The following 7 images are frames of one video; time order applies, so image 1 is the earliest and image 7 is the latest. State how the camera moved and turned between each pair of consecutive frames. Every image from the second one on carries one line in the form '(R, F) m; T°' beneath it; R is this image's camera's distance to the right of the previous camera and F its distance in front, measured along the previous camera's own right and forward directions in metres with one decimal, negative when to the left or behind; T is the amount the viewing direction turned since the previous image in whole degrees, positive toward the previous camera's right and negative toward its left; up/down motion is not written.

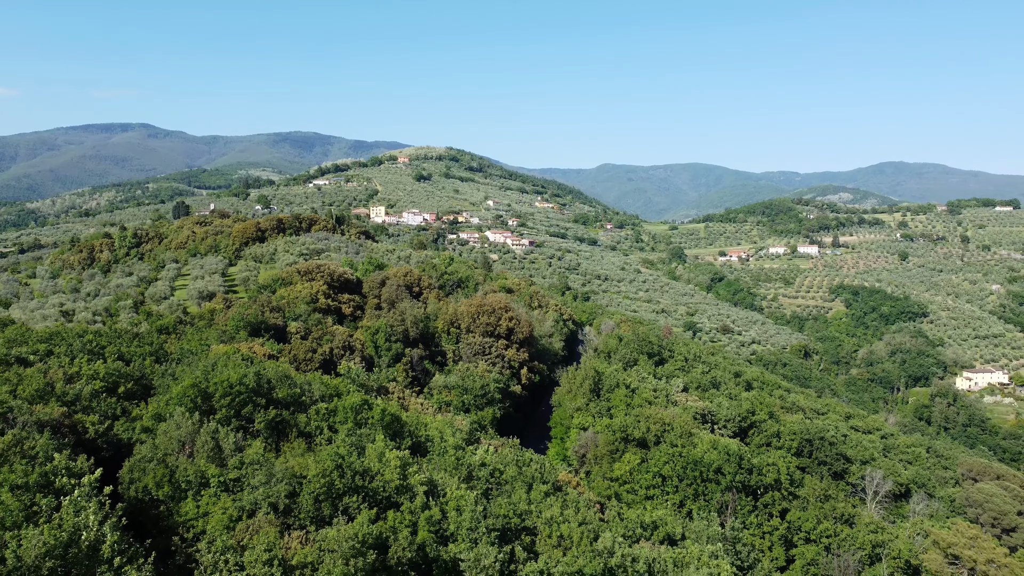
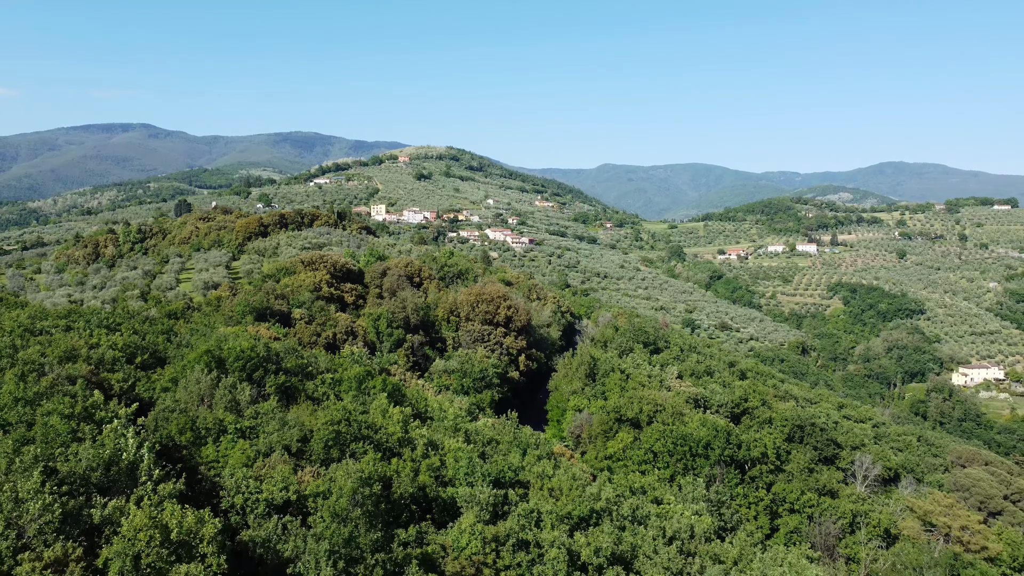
(+0.1, -1.1) m; 0°
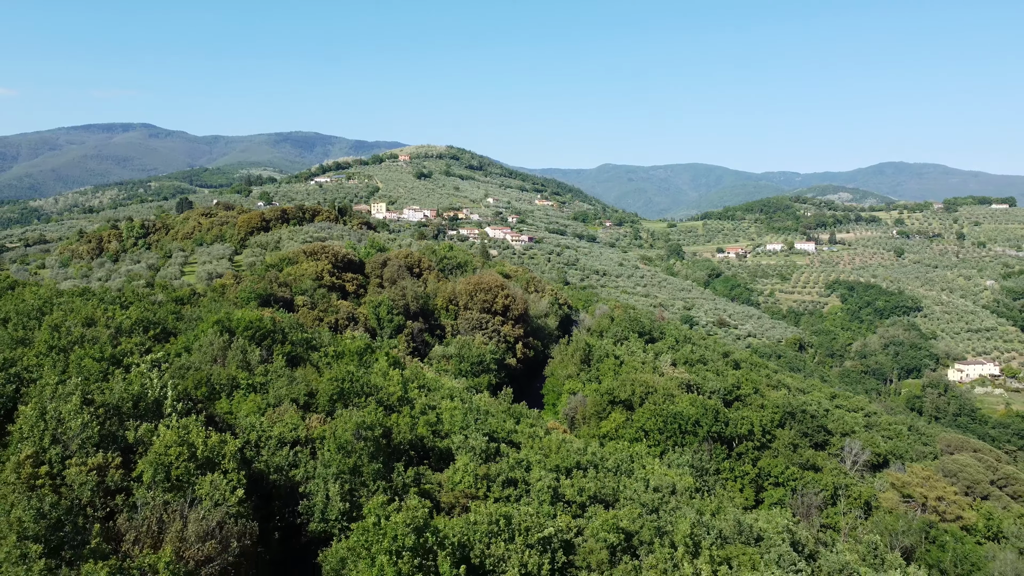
(+0.1, -1.0) m; 0°
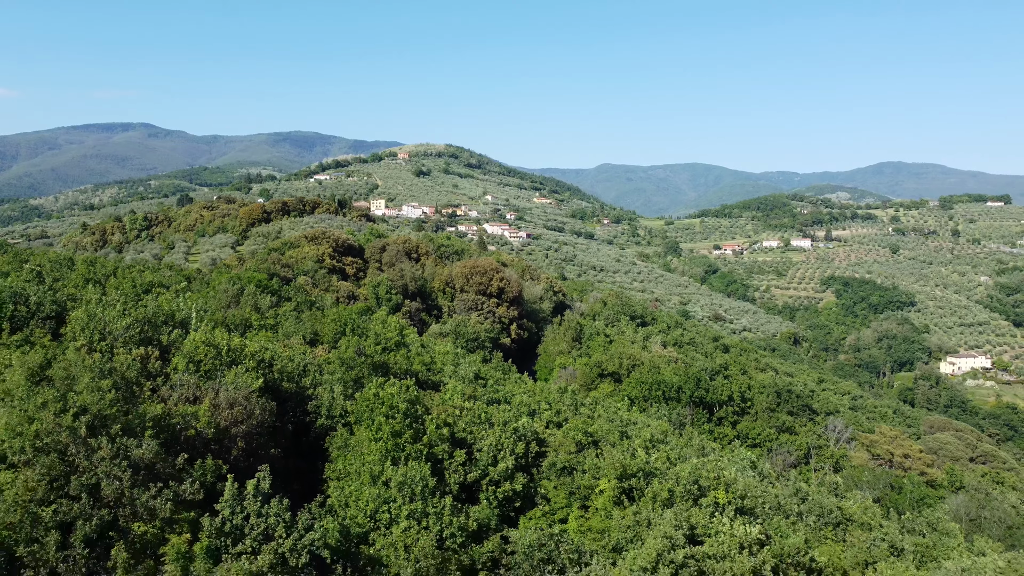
(+0.2, -1.6) m; 0°
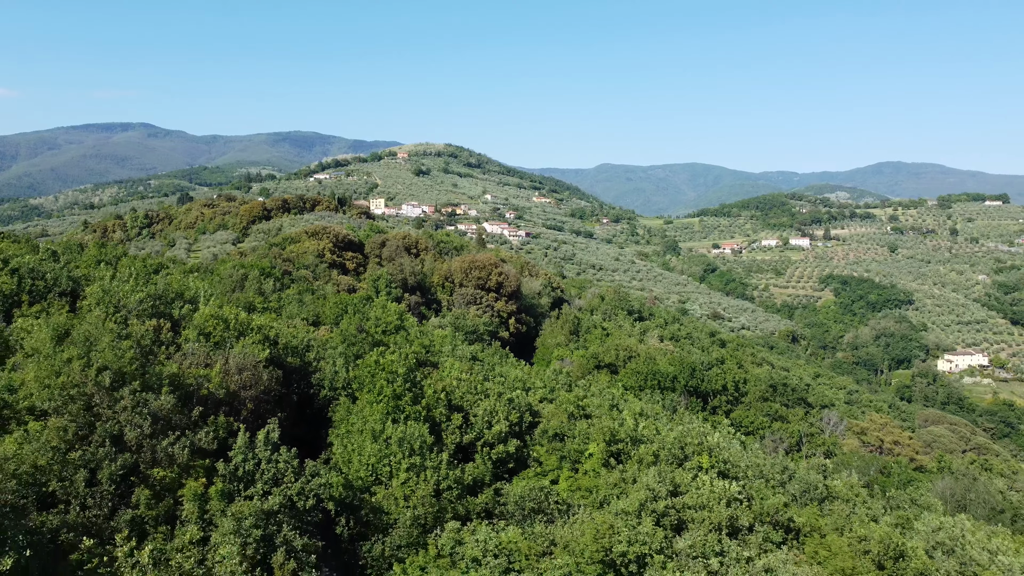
(+0.1, -0.5) m; 0°
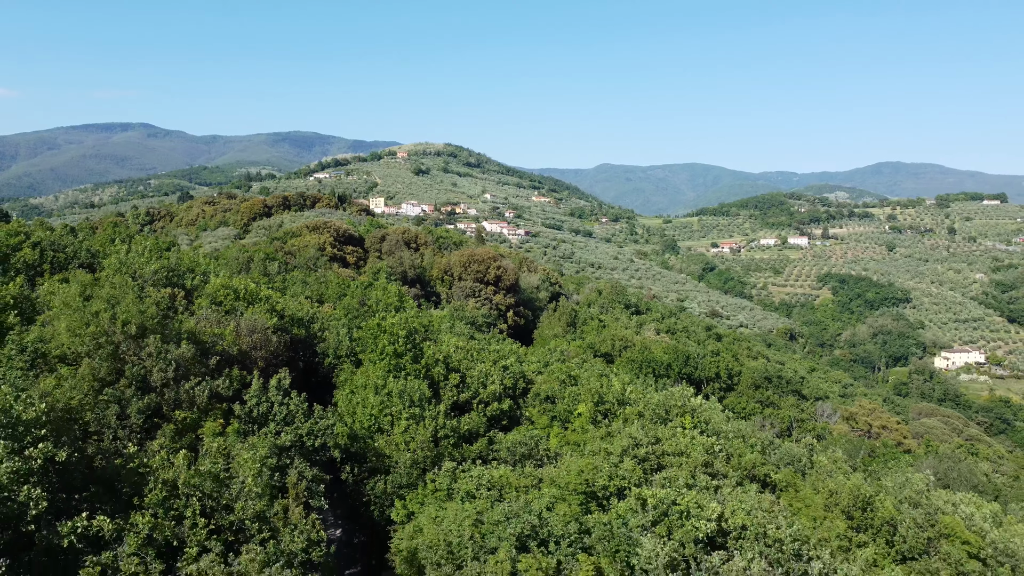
(+0.1, -0.7) m; 0°
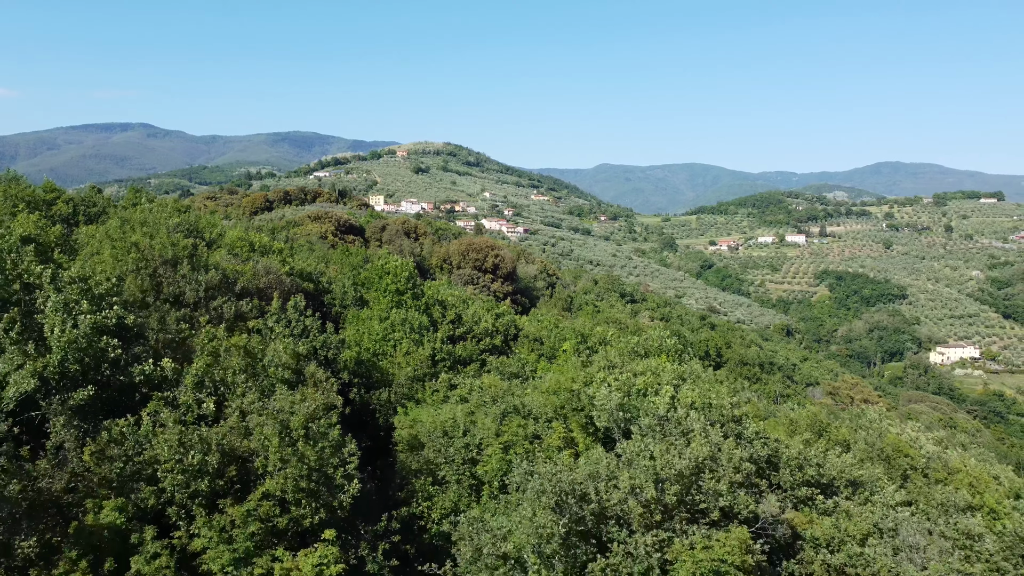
(+0.1, -1.1) m; 0°
